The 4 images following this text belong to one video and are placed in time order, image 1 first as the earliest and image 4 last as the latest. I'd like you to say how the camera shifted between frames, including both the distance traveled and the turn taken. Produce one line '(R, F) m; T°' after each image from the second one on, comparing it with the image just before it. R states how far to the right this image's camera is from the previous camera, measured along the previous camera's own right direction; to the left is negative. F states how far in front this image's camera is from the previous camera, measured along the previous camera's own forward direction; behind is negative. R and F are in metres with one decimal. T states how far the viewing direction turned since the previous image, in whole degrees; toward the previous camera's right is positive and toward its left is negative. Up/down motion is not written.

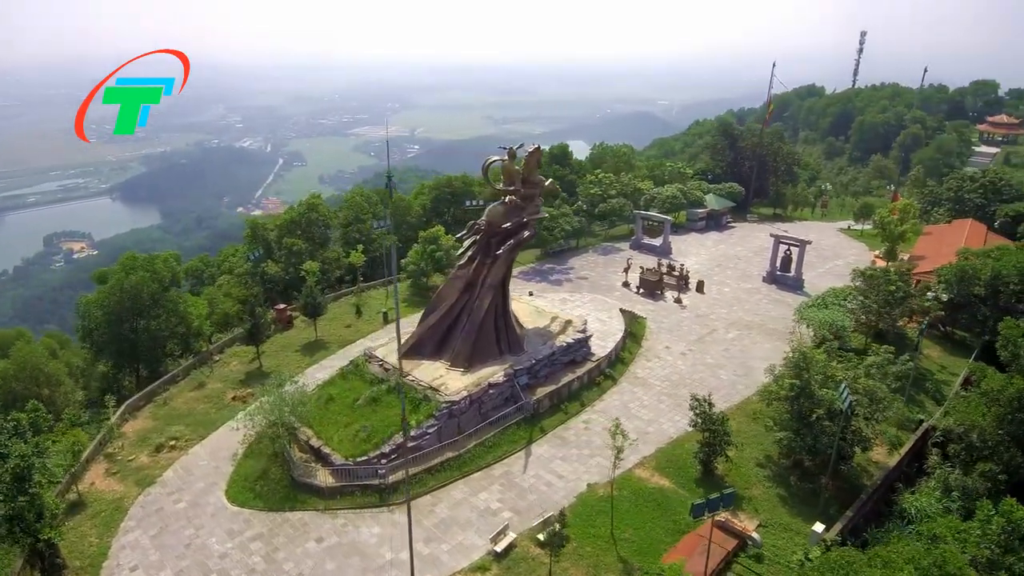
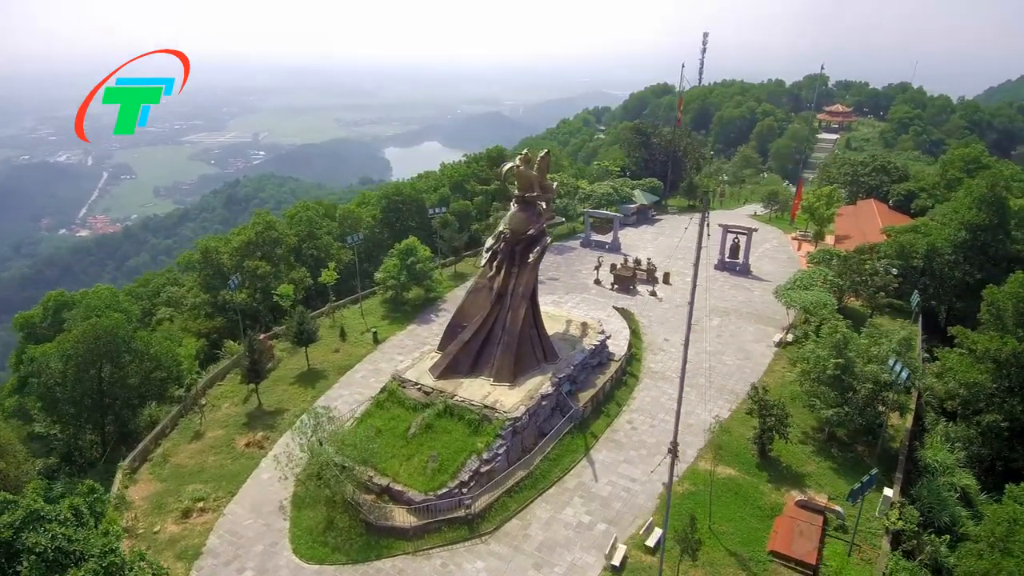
(-5.0, +1.1) m; +12°
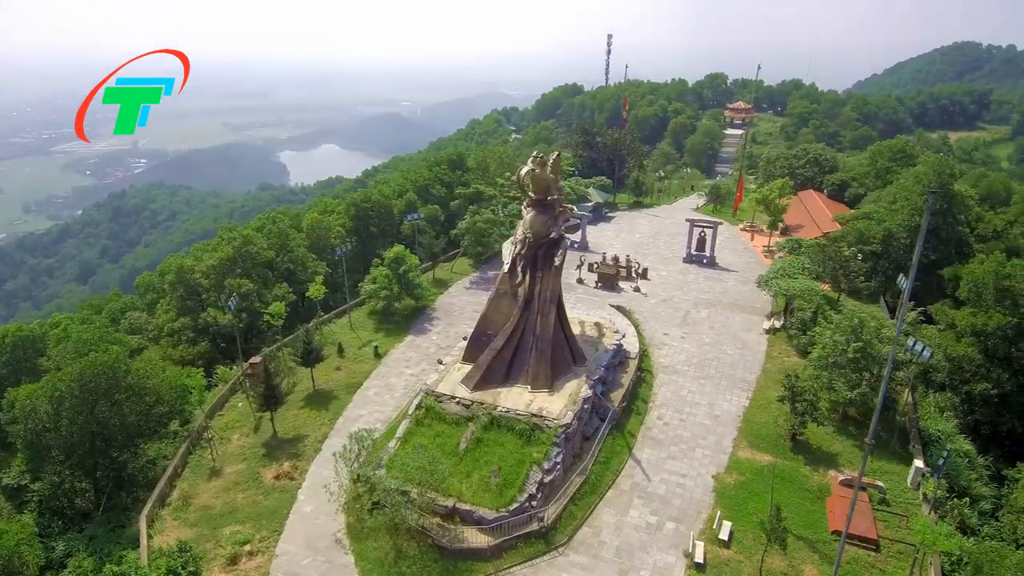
(-3.5, +0.6) m; +8°
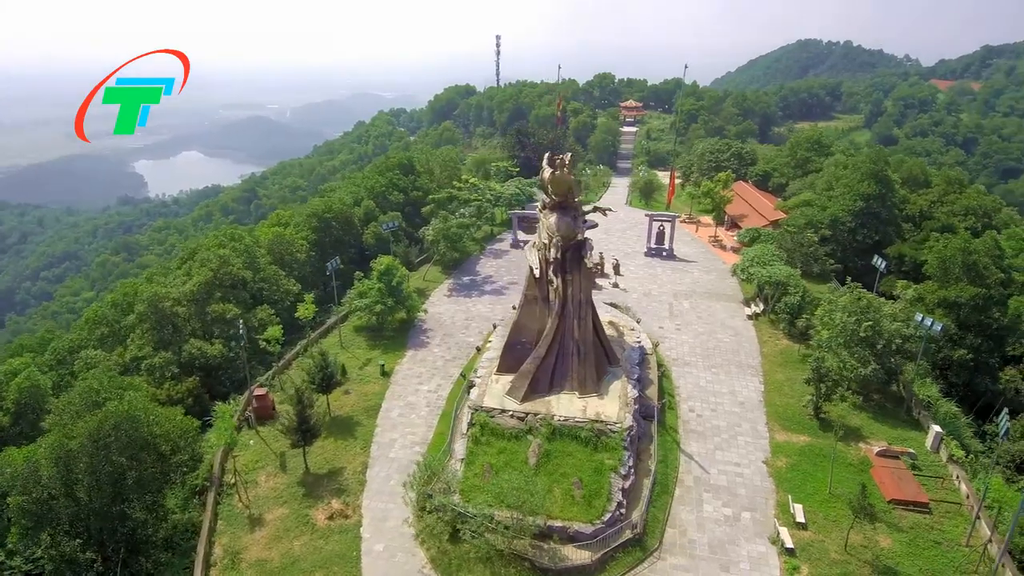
(-4.2, +0.9) m; +10°
